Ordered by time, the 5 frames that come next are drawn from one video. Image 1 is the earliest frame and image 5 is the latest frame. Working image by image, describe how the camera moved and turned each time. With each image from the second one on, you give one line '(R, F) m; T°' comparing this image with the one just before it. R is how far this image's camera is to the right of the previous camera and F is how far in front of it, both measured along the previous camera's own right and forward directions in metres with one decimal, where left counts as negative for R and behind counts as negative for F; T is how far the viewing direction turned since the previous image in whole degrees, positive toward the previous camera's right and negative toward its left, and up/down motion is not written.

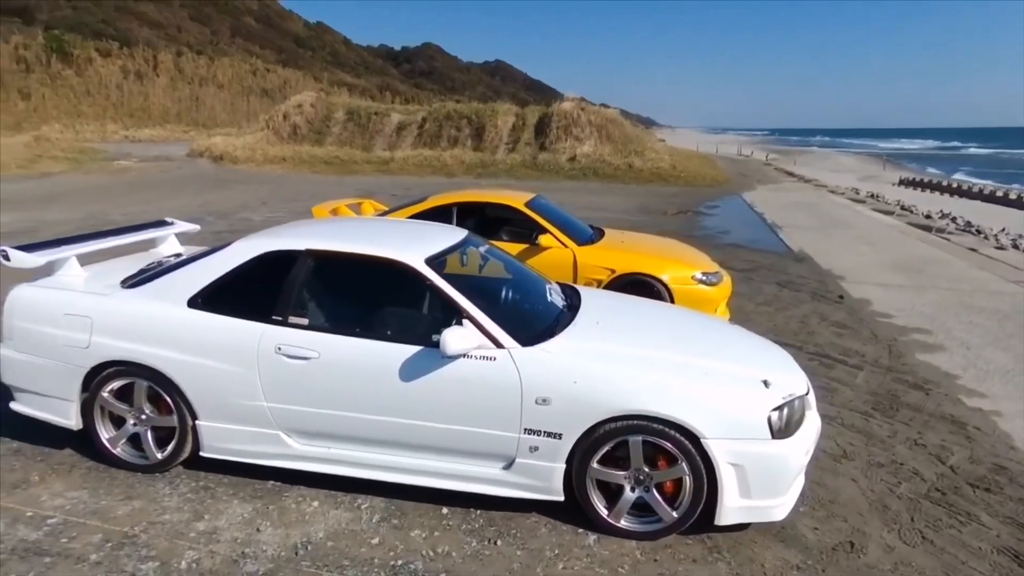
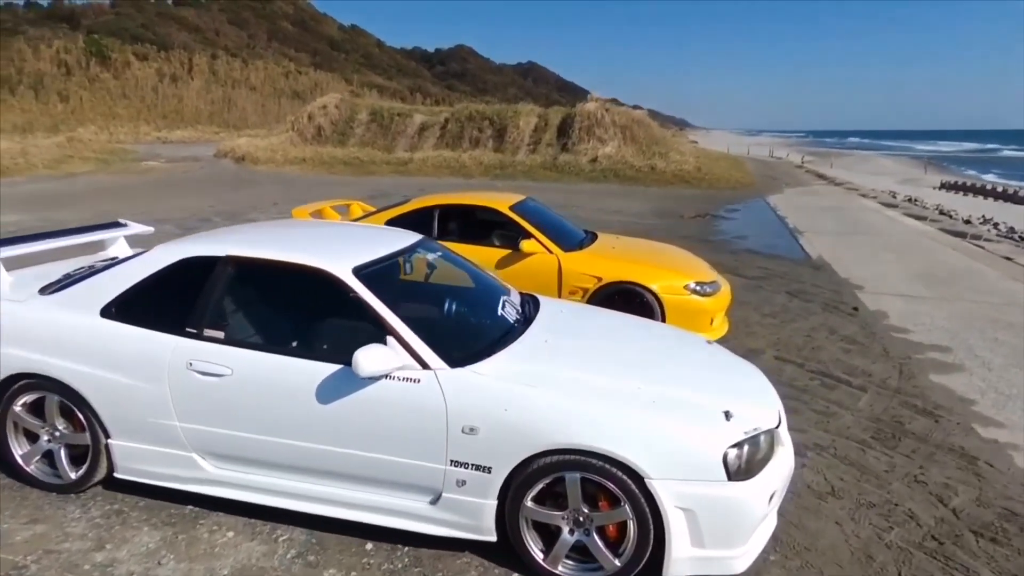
(+0.5, +0.4) m; -3°
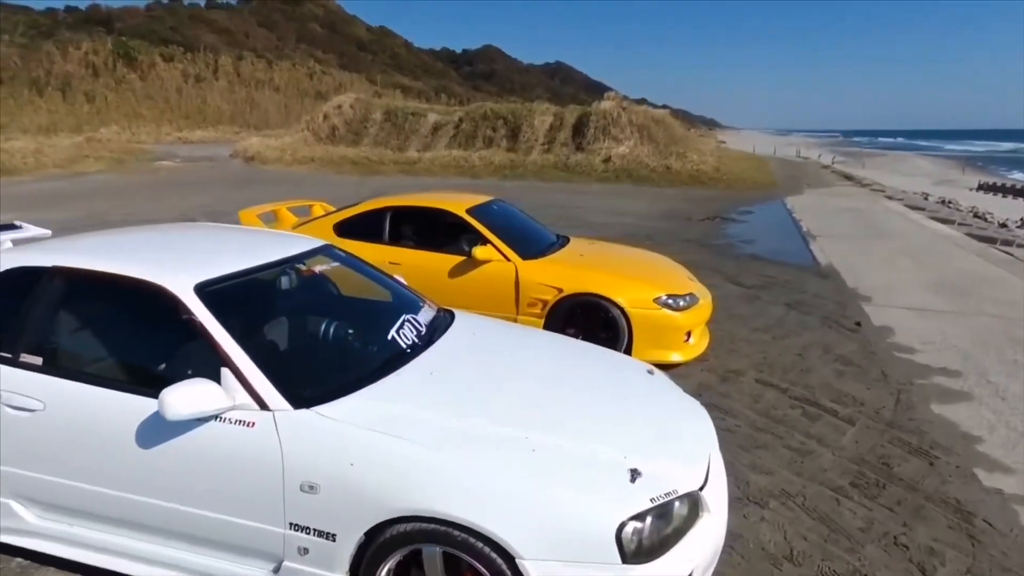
(+0.7, +0.6) m; -2°
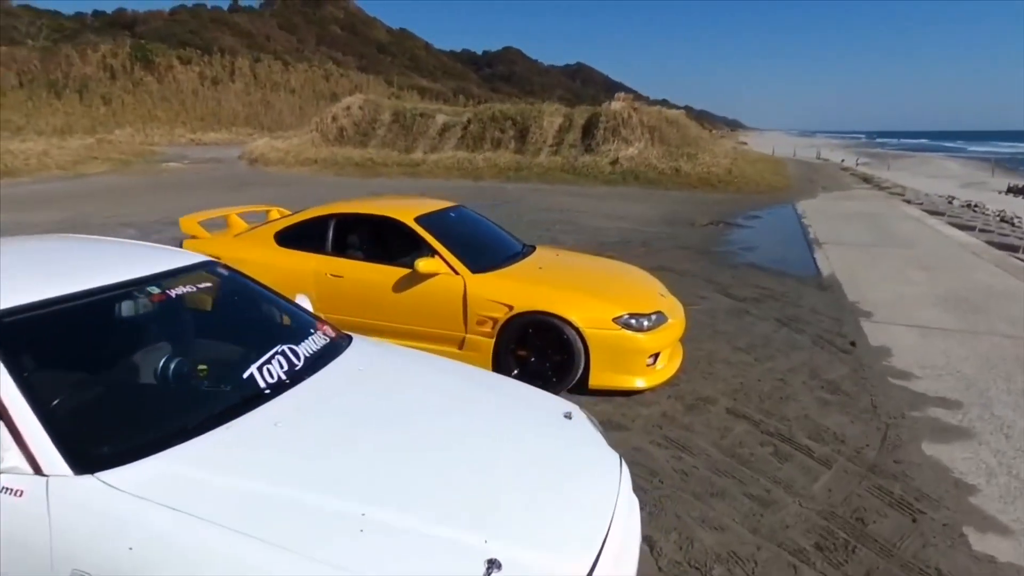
(+0.6, +0.5) m; -2°
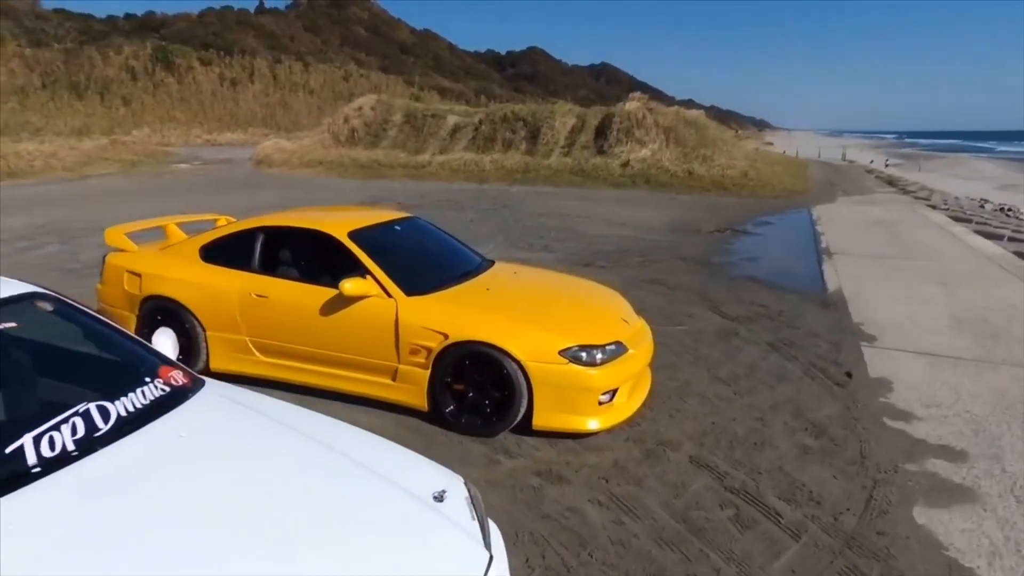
(+0.6, +0.6) m; -2°
